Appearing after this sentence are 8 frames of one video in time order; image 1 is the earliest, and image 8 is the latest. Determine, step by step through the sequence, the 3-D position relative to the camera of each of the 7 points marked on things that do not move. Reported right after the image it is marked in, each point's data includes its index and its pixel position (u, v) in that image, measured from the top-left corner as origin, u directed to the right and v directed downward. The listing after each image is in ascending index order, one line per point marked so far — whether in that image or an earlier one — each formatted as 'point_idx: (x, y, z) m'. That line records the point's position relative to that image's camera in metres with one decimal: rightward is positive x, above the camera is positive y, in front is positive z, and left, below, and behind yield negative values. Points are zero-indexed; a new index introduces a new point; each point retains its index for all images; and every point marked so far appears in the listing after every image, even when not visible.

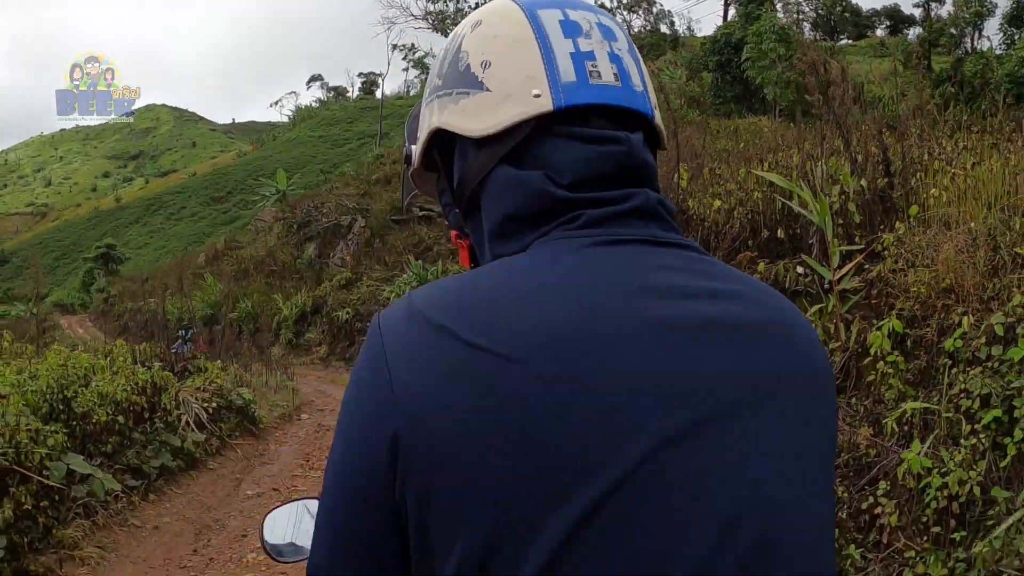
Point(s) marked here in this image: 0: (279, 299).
0: (-4.9, -0.3, +15.5) m
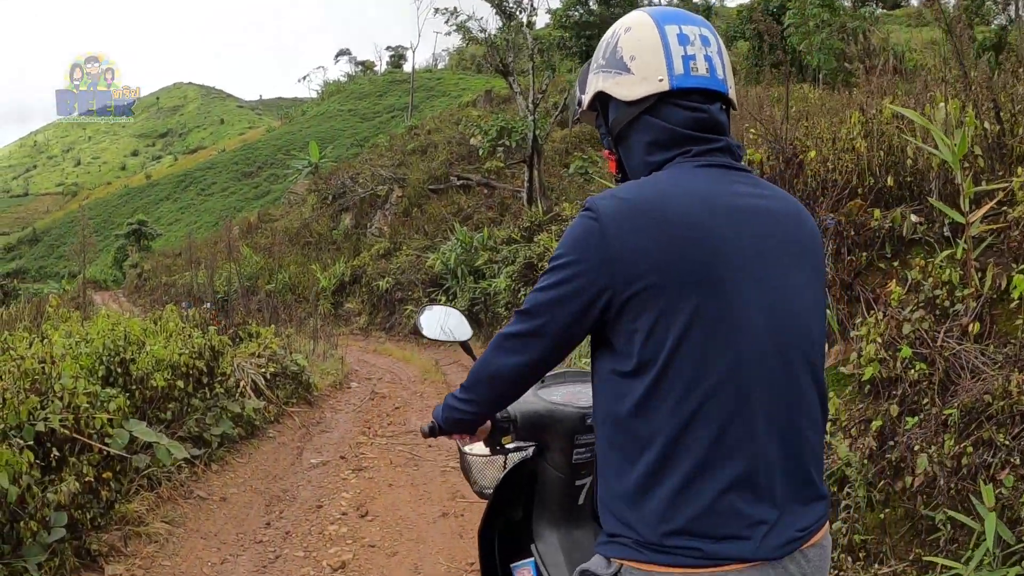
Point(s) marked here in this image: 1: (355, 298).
0: (-4.0, +0.3, +15.3) m
1: (-2.8, -0.2, +13.8) m
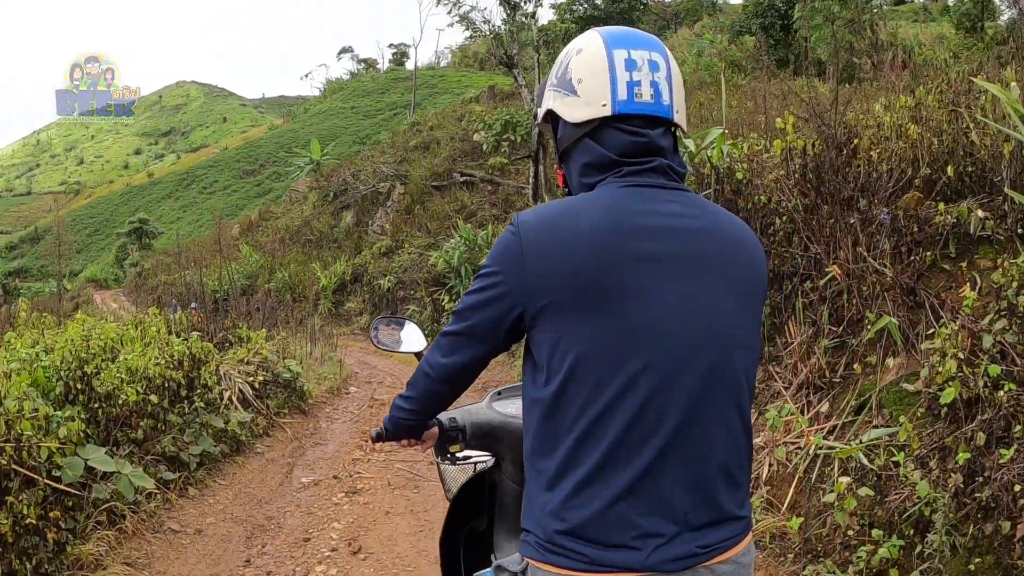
0: (-3.9, +0.4, +14.9) m
1: (-2.7, -0.2, +13.4) m
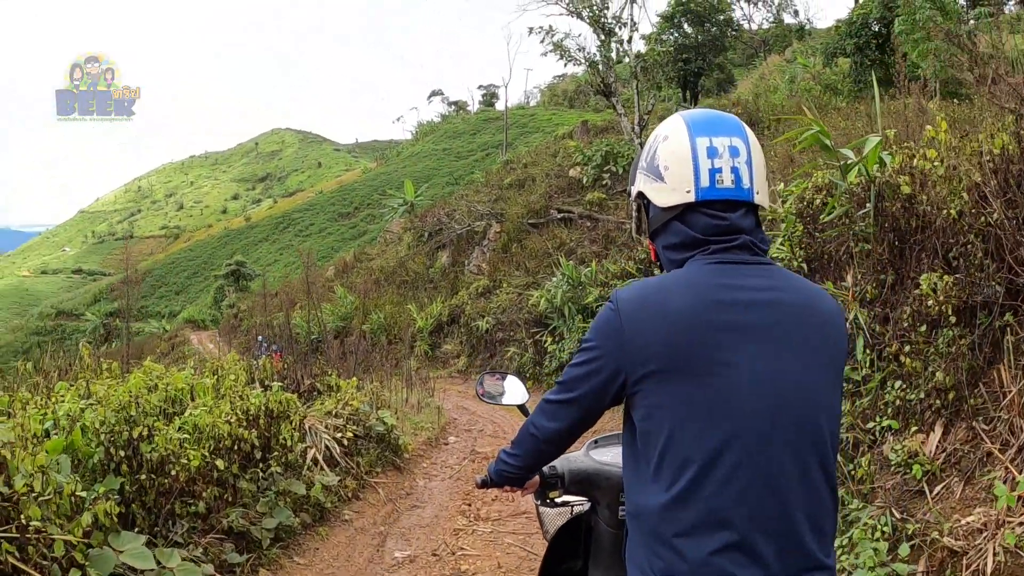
0: (-1.9, -0.5, +14.5) m
1: (-1.0, -0.9, +12.9) m
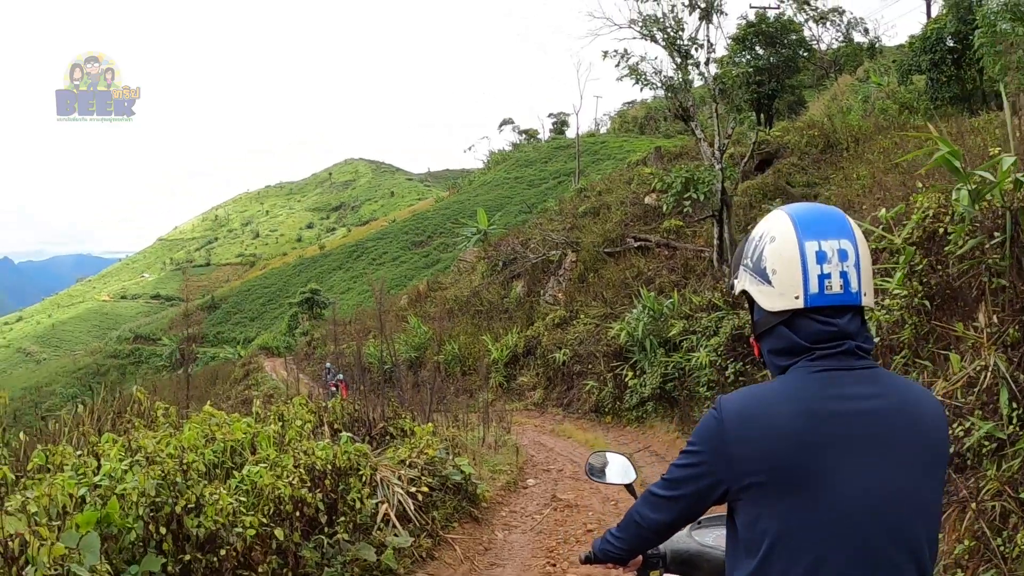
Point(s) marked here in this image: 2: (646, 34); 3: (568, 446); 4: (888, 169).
0: (-0.6, -1.0, +14.1) m
1: (+0.2, -1.4, +12.5) m
2: (+1.9, +3.6, +10.1) m
3: (+0.7, -1.9, +8.9) m
4: (+5.2, +1.8, +10.0) m
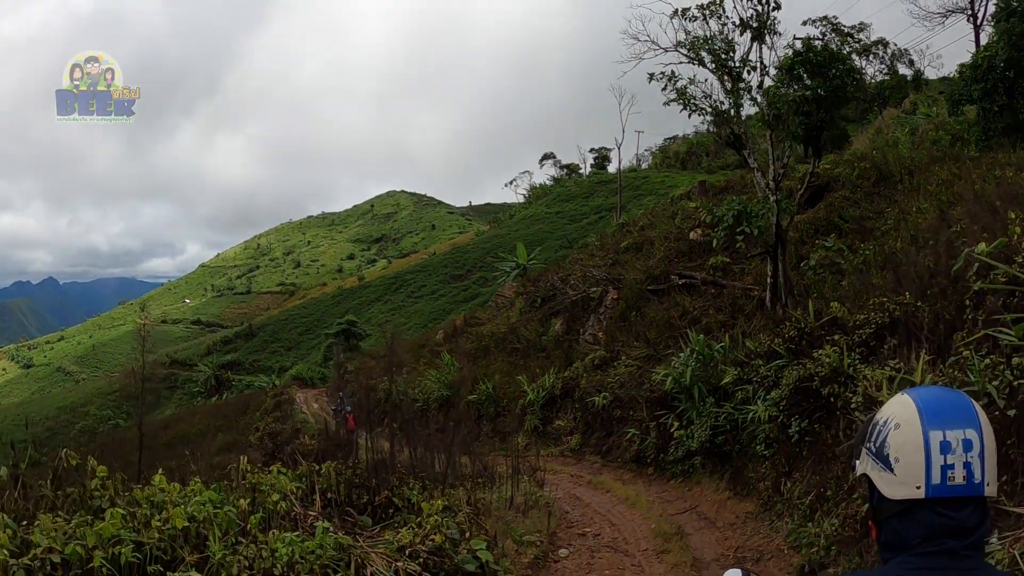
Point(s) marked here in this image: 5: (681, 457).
0: (0.0, -1.7, +13.4) m
1: (+0.7, -2.0, +11.7) m
2: (+2.4, +3.0, +9.5) m
3: (+1.0, -2.4, +8.0) m
4: (+5.7, +1.2, +9.1) m
5: (+1.9, -1.9, +8.3) m
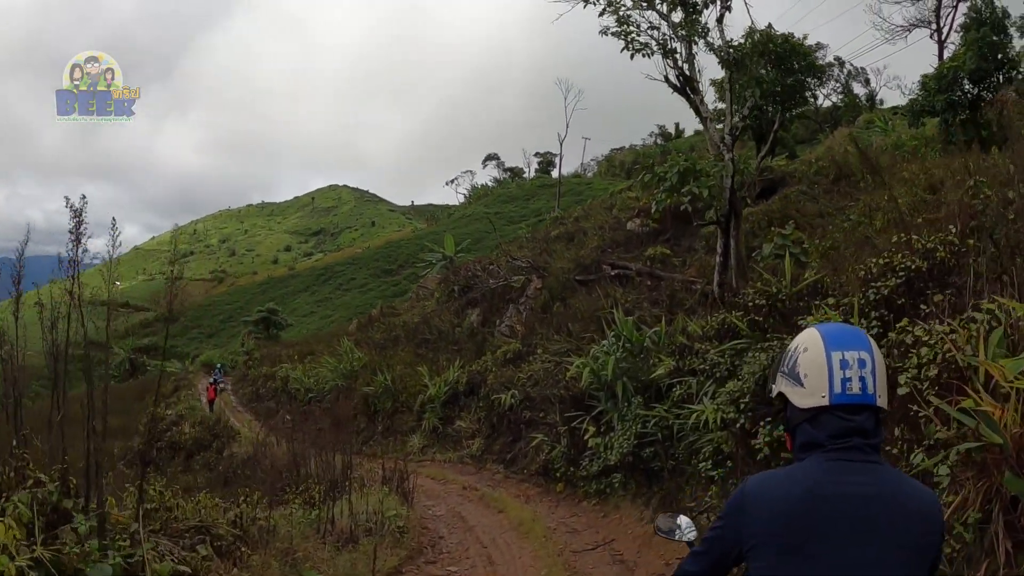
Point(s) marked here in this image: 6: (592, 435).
0: (-1.6, -1.3, +11.5) m
1: (-0.8, -1.7, +9.8) m
2: (+1.5, +3.3, +7.8) m
3: (-0.2, -2.0, +6.2) m
4: (+4.7, +1.1, +7.8) m
5: (+0.8, -1.7, +6.6) m
6: (+0.7, -1.4, +6.8) m
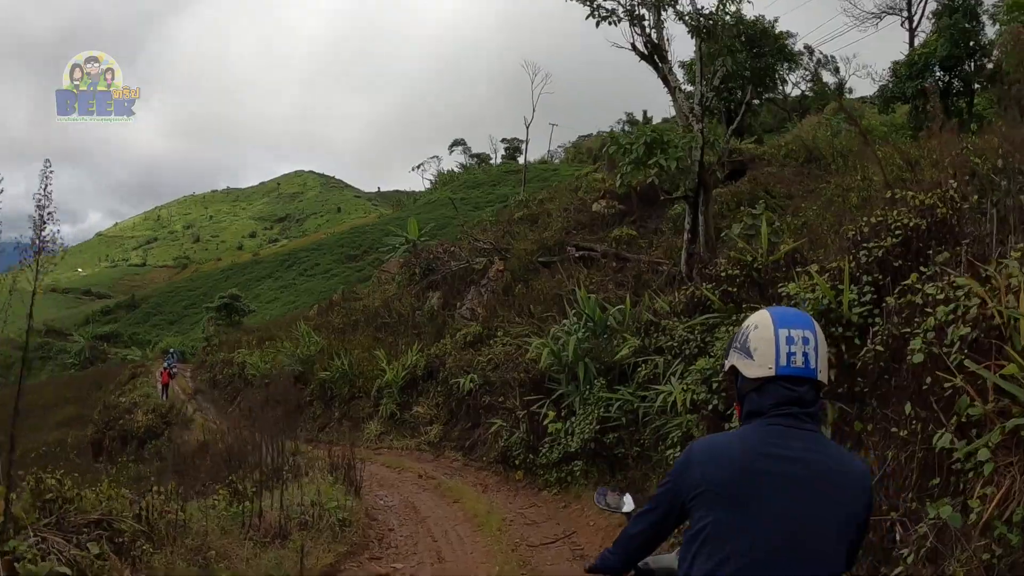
0: (-2.2, -1.0, +11.0) m
1: (-1.3, -1.4, +9.4) m
2: (+1.1, +3.5, +7.5) m
3: (-0.5, -1.8, +5.8) m
4: (+4.2, +1.3, +7.6) m
5: (+0.4, -1.5, +6.3) m
6: (+0.3, -1.2, +6.5) m
